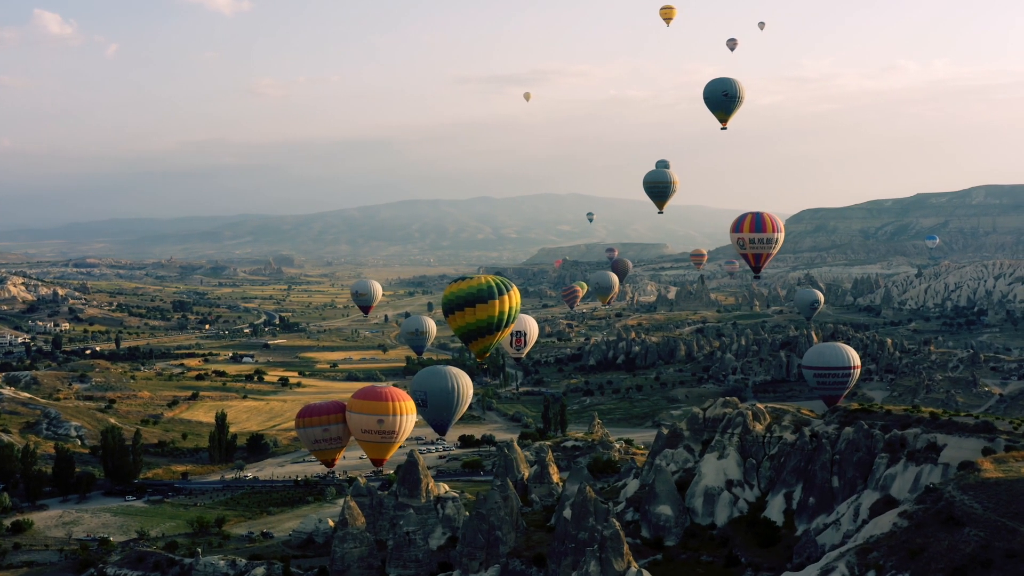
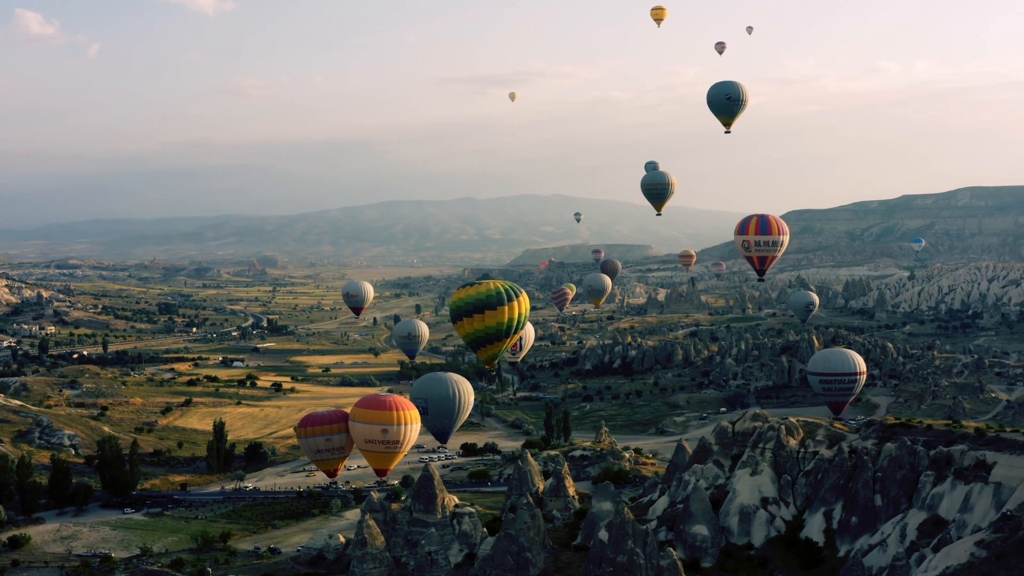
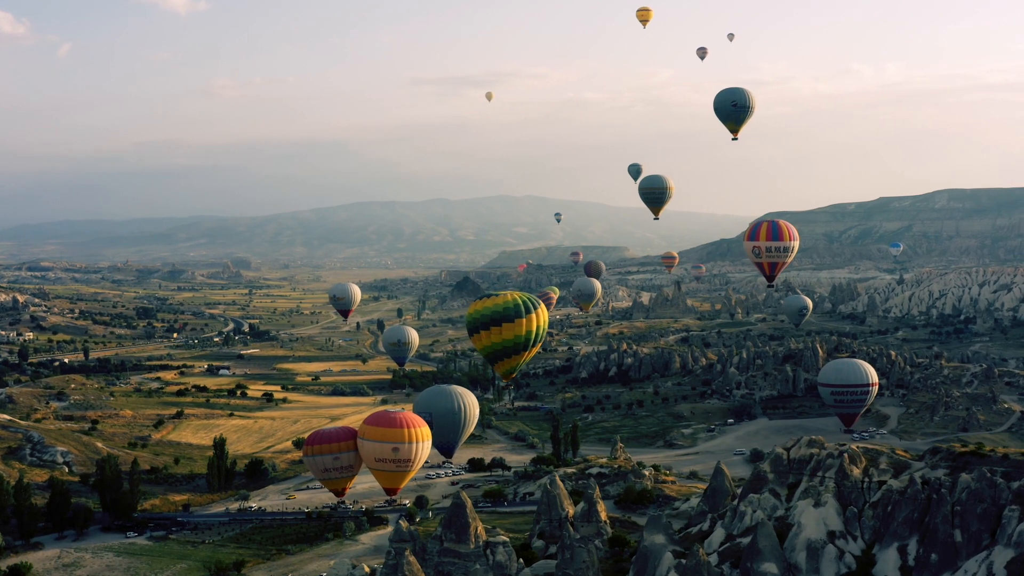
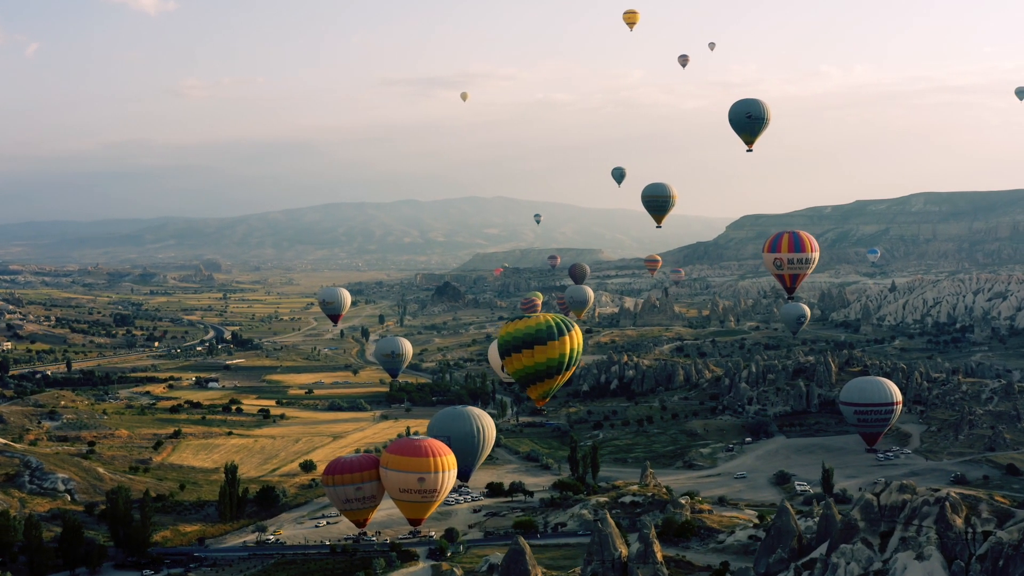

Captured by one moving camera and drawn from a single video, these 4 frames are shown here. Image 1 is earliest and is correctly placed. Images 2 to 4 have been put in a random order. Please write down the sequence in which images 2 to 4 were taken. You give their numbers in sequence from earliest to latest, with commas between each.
2, 3, 4
